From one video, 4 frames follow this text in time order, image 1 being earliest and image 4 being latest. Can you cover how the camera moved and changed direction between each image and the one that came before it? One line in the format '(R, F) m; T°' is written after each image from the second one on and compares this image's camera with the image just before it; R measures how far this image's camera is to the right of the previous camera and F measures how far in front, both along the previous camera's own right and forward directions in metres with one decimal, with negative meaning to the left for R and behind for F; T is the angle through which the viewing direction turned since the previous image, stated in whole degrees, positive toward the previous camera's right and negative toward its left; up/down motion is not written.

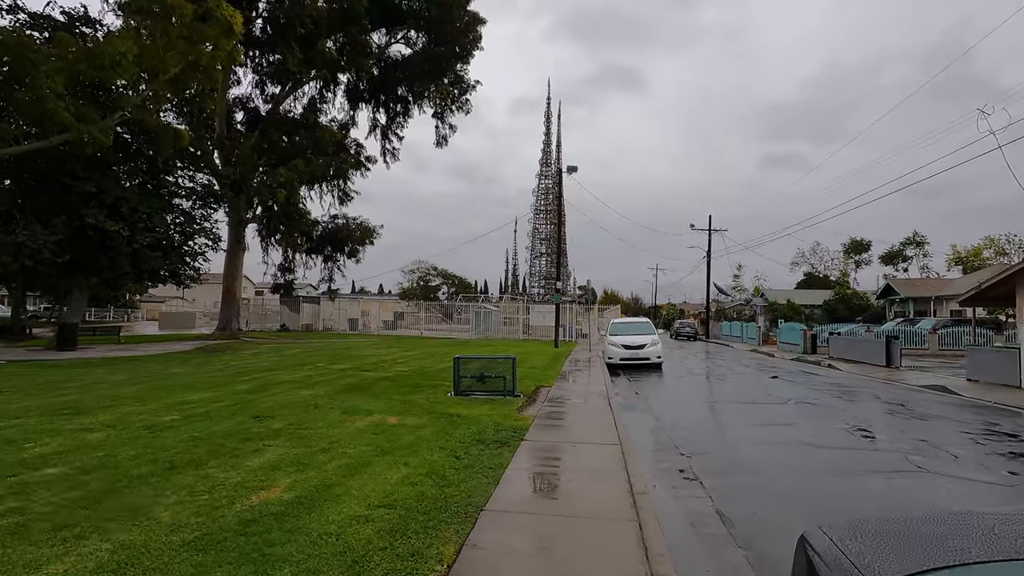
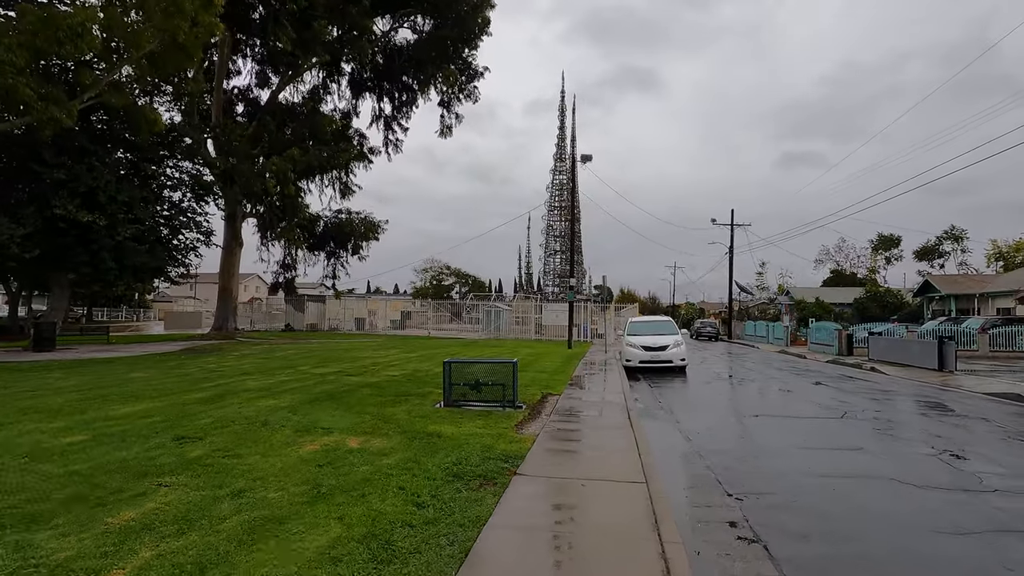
(+0.2, +1.7) m; -2°
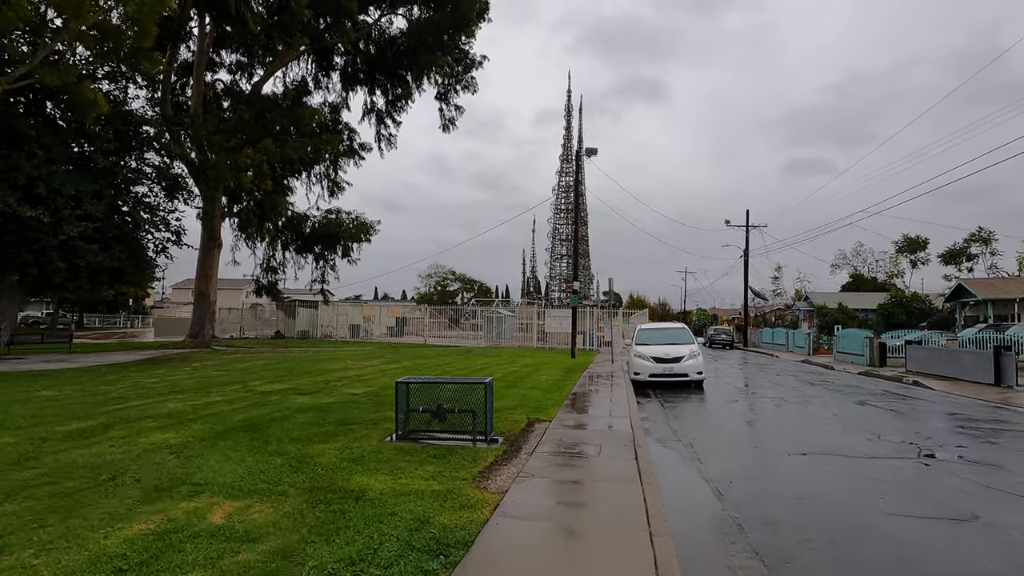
(+0.4, +2.1) m; -1°
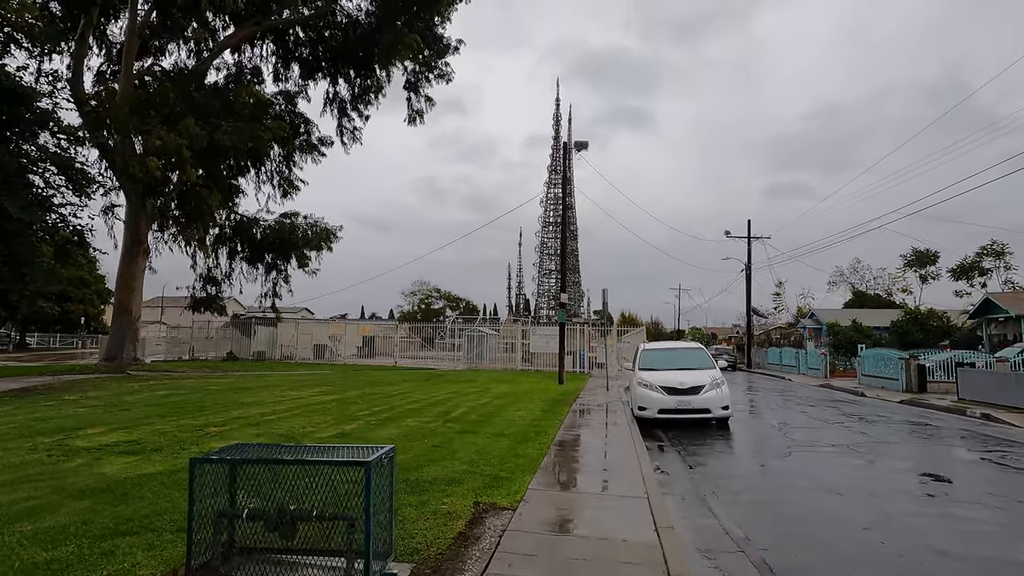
(+0.4, +3.5) m; +1°
